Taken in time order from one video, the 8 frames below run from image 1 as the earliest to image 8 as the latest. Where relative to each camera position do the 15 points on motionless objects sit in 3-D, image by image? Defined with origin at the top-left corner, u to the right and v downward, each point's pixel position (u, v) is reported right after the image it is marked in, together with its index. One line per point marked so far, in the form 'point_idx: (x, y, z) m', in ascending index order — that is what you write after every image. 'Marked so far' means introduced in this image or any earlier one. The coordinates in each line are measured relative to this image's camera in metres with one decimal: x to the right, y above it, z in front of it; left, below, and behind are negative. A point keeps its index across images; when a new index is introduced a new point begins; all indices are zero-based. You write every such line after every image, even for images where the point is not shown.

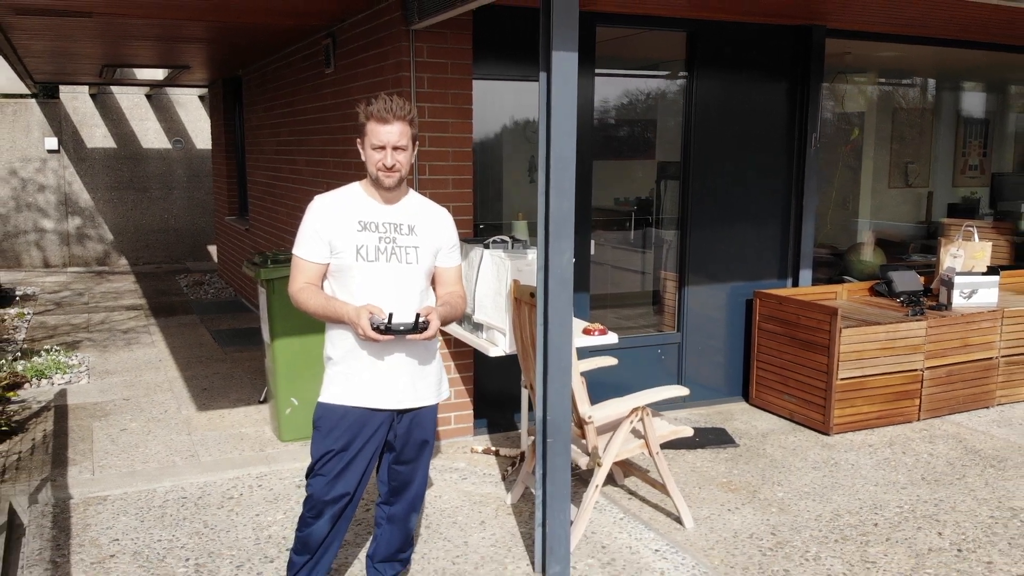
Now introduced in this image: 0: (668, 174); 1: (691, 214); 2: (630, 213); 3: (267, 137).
0: (+0.7, +0.5, +4.4) m
1: (+0.7, +0.3, +4.5) m
2: (+0.5, +0.3, +4.4) m
3: (-1.4, +0.9, +6.2) m
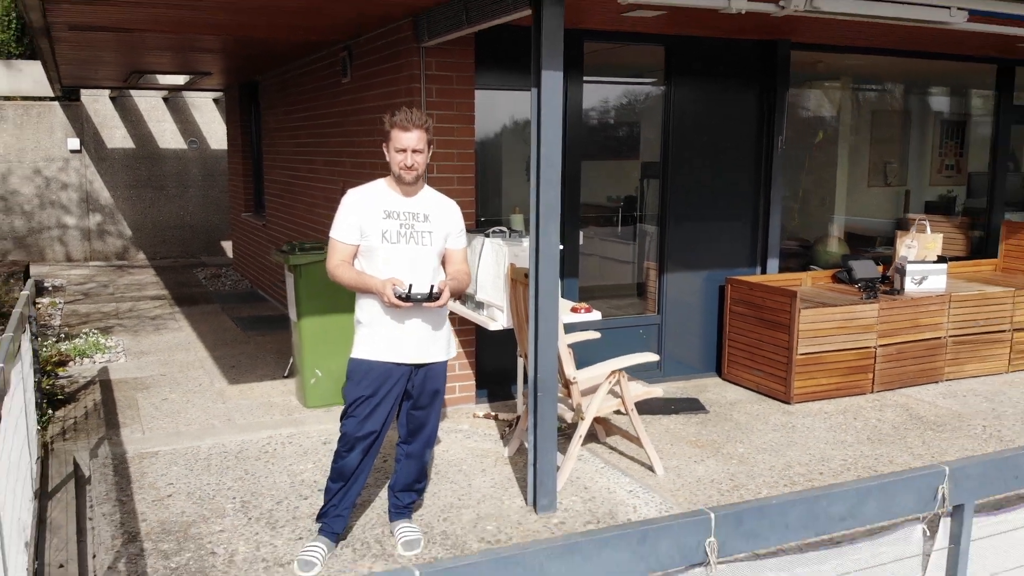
0: (+0.7, +0.5, +4.9) m
1: (+0.7, +0.4, +5.0) m
2: (+0.5, +0.4, +4.9) m
3: (-1.5, +1.0, +6.7) m
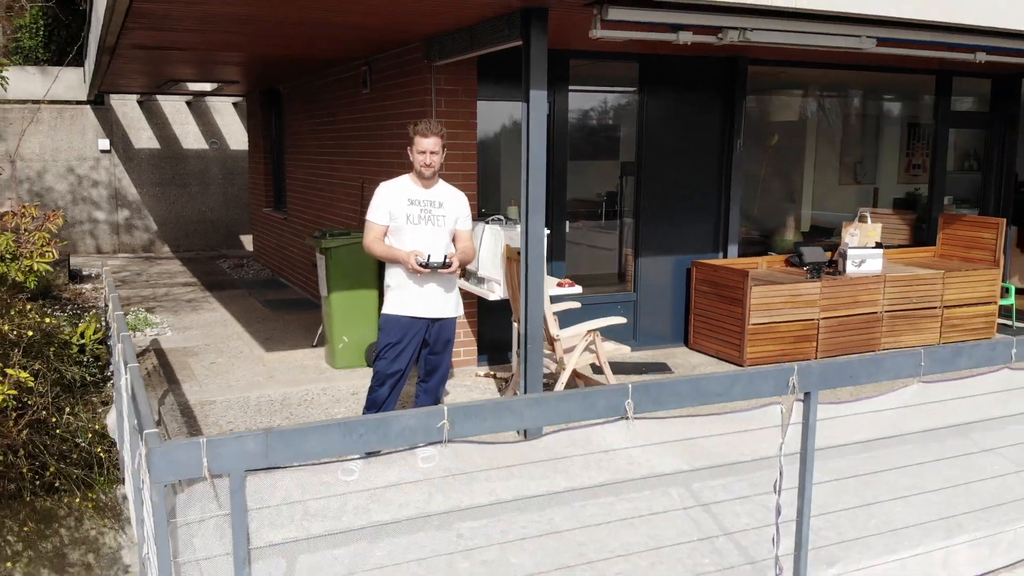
0: (+0.6, +0.6, +5.7) m
1: (+0.7, +0.5, +5.7) m
2: (+0.5, +0.5, +5.7) m
3: (-1.5, +1.1, +7.5) m
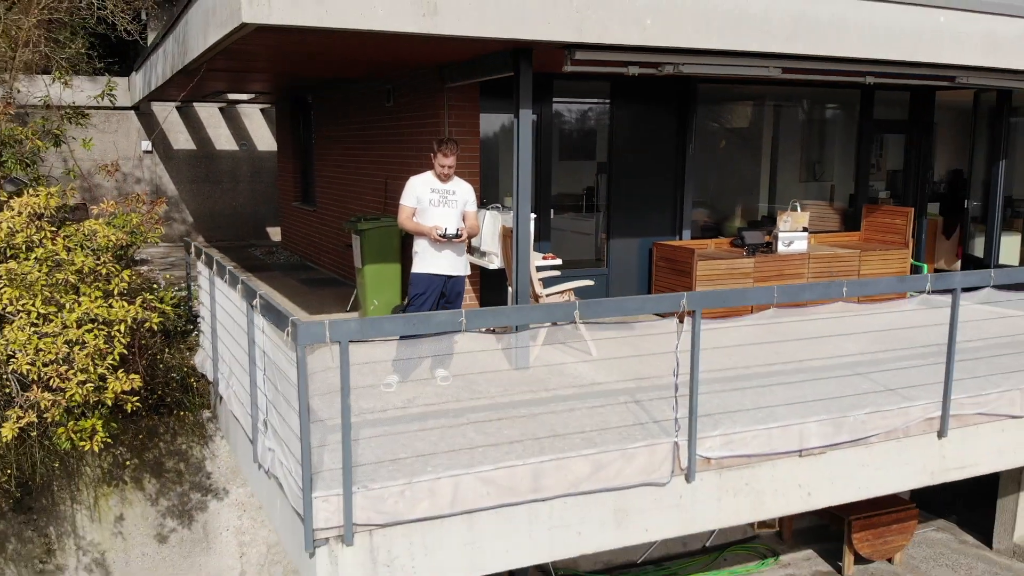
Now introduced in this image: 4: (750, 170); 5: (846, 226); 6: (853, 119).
0: (+0.6, +0.8, +7.0) m
1: (+0.7, +0.6, +7.1) m
2: (+0.5, +0.6, +7.0) m
3: (-1.5, +1.2, +8.8) m
4: (+1.8, +0.9, +7.7) m
5: (+2.6, +0.5, +8.4) m
6: (+2.6, +1.3, +8.1) m
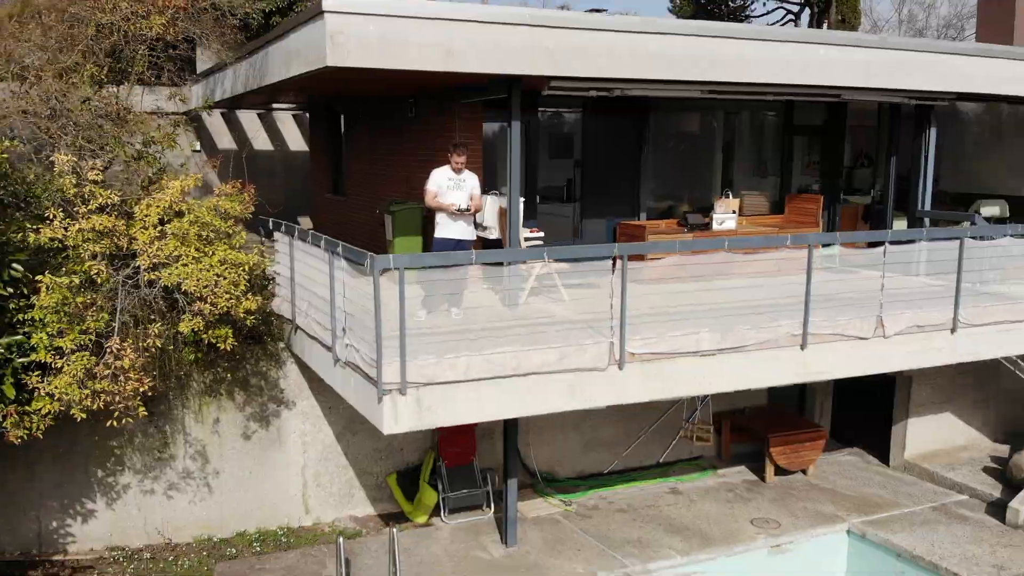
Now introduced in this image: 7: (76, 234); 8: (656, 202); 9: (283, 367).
0: (+0.6, +1.1, +9.1) m
1: (+0.6, +0.9, +9.1) m
2: (+0.4, +0.9, +9.0) m
3: (-1.5, +1.5, +10.8) m
4: (+1.7, +1.1, +9.8) m
5: (+2.6, +0.8, +10.4) m
6: (+2.6, +1.6, +10.1) m
7: (-2.5, +0.3, +6.1) m
8: (+1.3, +0.8, +9.6) m
9: (-1.8, -0.6, +7.9) m
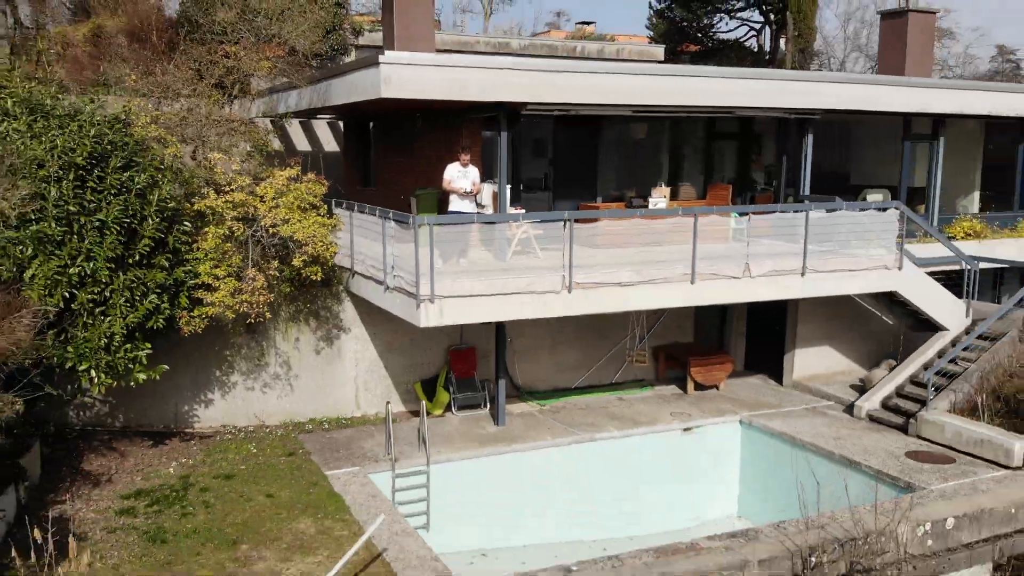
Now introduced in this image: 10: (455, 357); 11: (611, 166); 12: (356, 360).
0: (+0.5, +1.5, +12.5) m
1: (+0.5, +1.3, +12.5) m
2: (+0.3, +1.3, +12.4) m
3: (-1.7, +1.9, +14.2) m
4: (+1.6, +1.6, +13.2) m
5: (+2.5, +1.2, +13.8) m
6: (+2.5, +2.0, +13.5) m
7: (-2.6, +0.8, +9.5) m
8: (+1.2, +1.2, +13.0) m
9: (-1.9, -0.2, +11.3) m
10: (-0.6, -0.8, +11.6) m
11: (+1.3, +1.5, +13.0) m
12: (-1.7, -0.8, +11.6) m
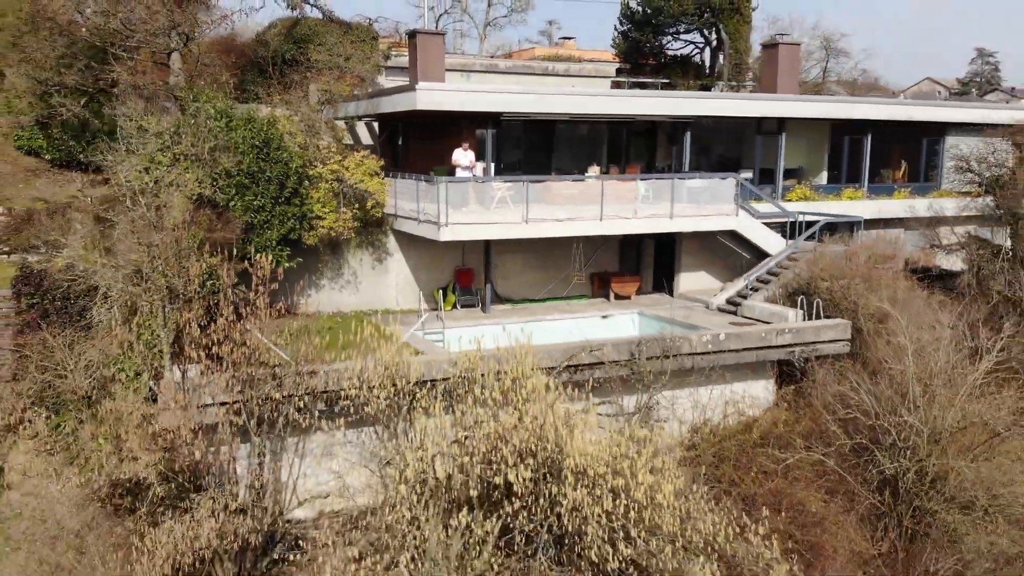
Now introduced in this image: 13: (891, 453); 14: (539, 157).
0: (+0.2, +2.6, +19.3) m
1: (+0.2, +2.4, +19.4) m
2: (0.0, +2.4, +19.3) m
3: (-2.0, +3.0, +21.1) m
4: (+1.3, +2.6, +20.0) m
5: (+2.2, +2.3, +20.7) m
6: (+2.2, +3.1, +20.4) m
7: (-2.9, +1.8, +16.3) m
8: (+0.9, +2.3, +19.8) m
9: (-2.2, +0.9, +18.2) m
10: (-1.0, +0.2, +18.5) m
11: (+1.0, +2.6, +19.8) m
12: (-2.0, +0.3, +18.4) m
13: (+4.7, -2.0, +12.7) m
14: (+0.5, +2.5, +19.5) m
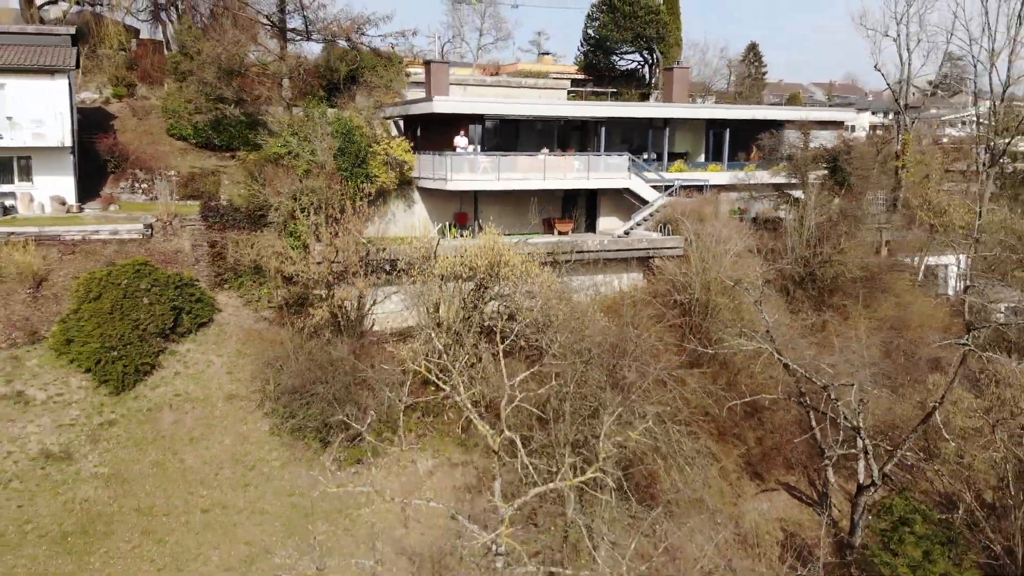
0: (-0.4, +4.4, +30.7) m
1: (-0.4, +4.3, +30.7) m
2: (-0.6, +4.3, +30.6) m
3: (-2.6, +4.9, +32.4) m
4: (+0.7, +4.5, +31.4) m
5: (+1.6, +4.1, +32.0) m
6: (+1.6, +4.9, +31.7) m
7: (-3.5, +3.7, +27.7) m
8: (+0.3, +4.2, +31.2) m
9: (-2.8, +2.8, +29.5) m
10: (-1.6, +2.1, +29.9) m
11: (+0.4, +4.4, +31.2) m
12: (-2.6, +2.1, +29.8) m
13: (+4.0, -0.2, +24.1) m
14: (-0.1, +4.3, +30.9) m
